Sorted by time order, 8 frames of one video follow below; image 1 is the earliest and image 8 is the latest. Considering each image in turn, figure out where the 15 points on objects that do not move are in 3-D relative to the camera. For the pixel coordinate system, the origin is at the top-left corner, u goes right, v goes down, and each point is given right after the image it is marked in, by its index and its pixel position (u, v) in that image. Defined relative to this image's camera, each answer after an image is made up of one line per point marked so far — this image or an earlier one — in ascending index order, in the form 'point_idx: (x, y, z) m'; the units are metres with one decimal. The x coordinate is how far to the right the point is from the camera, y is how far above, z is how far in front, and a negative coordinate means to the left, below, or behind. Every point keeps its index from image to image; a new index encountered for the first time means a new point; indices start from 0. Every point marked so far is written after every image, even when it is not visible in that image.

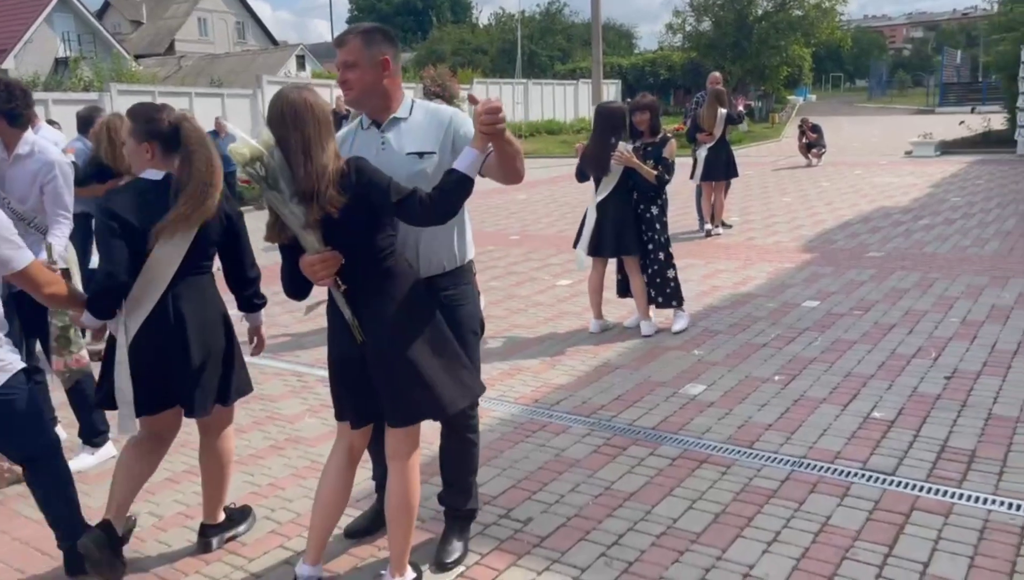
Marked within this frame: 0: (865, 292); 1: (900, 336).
0: (+3.4, 0.0, +8.0) m
1: (+3.1, -0.4, +6.6) m
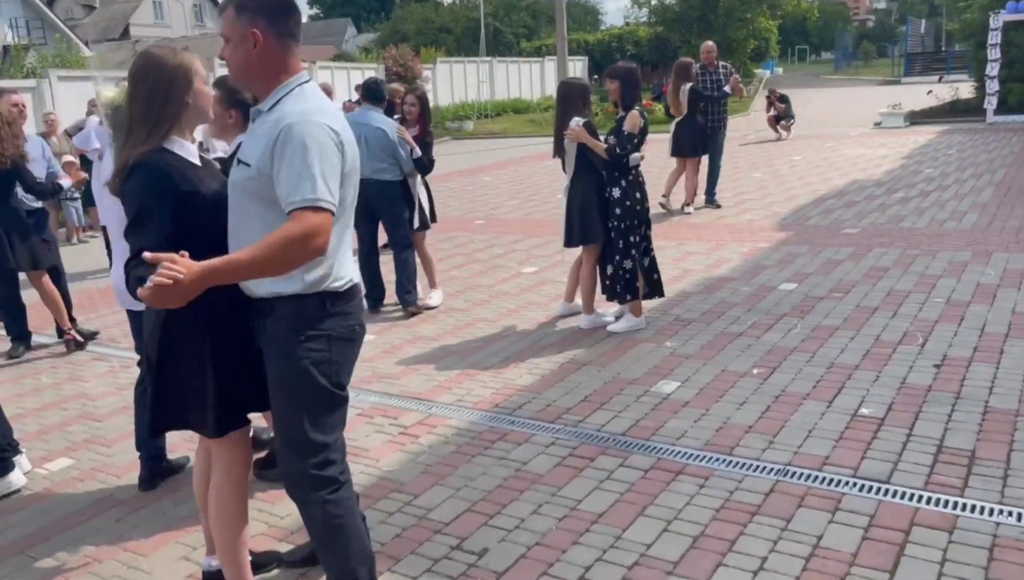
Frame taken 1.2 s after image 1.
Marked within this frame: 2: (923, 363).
0: (+3.1, +0.2, +7.7) m
1: (+2.8, -0.2, +6.2) m
2: (+2.6, -0.5, +5.3) m
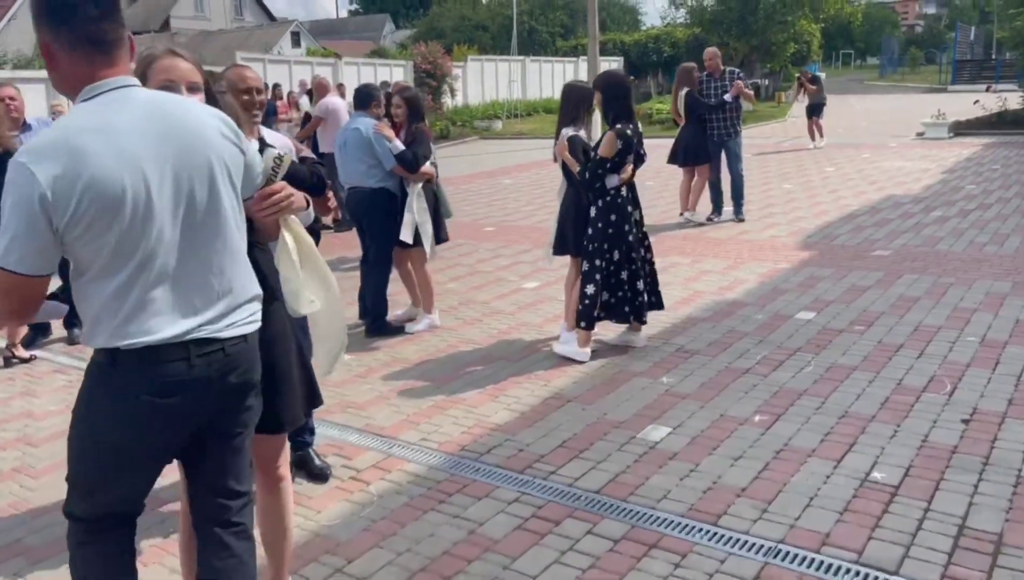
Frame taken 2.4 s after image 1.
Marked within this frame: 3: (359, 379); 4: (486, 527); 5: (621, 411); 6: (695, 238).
0: (+3.0, -0.1, +7.0) m
1: (+2.7, -0.5, +5.6) m
2: (+2.5, -0.7, +4.7) m
3: (-1.1, -0.6, +5.7) m
4: (-0.1, -1.1, +3.7) m
5: (+0.7, -0.7, +5.0) m
6: (+2.2, +0.6, +10.1) m
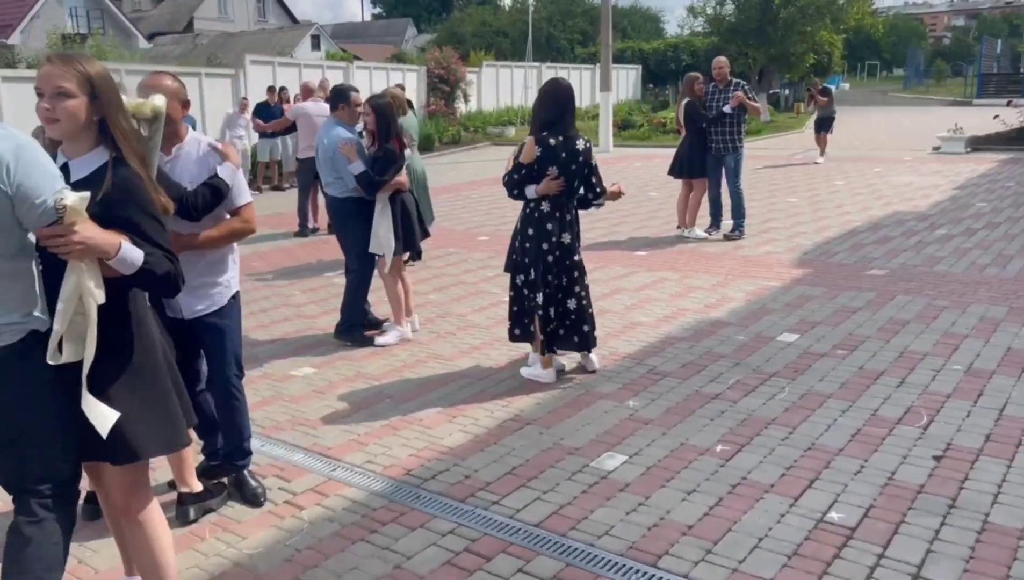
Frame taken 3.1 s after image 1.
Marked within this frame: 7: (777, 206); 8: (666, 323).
0: (+2.8, -0.3, +6.8) m
1: (+2.4, -0.6, +5.3) m
2: (+2.2, -0.9, +4.4) m
3: (-1.3, -0.7, +5.5) m
4: (-0.4, -1.2, +3.6) m
5: (+0.4, -0.9, +4.8) m
6: (+2.1, +0.4, +9.8) m
7: (+4.3, +1.4, +13.3) m
8: (+1.3, -0.3, +7.1) m
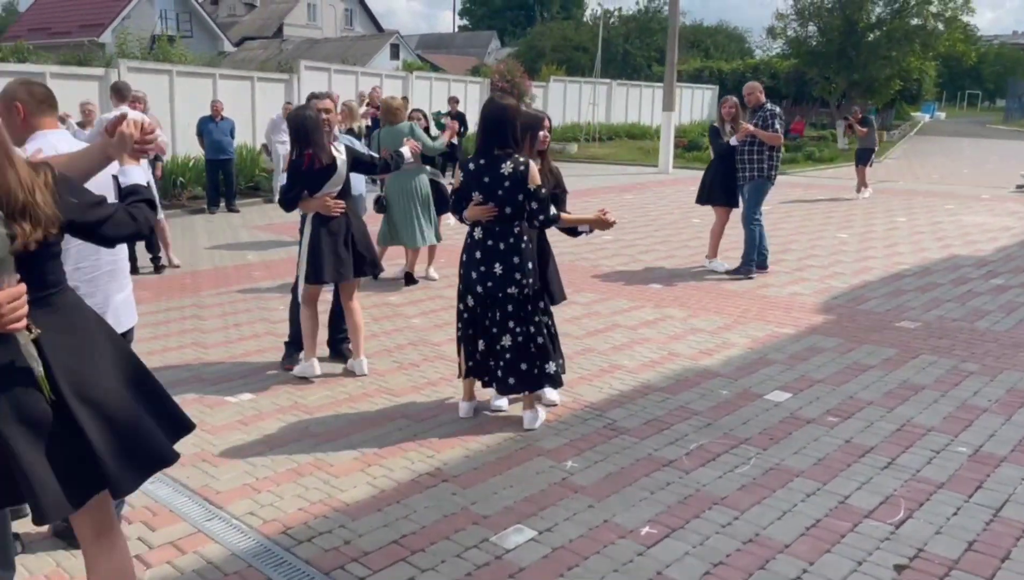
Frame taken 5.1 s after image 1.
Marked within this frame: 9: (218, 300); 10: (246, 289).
0: (+2.5, -0.7, +6.0) m
1: (+2.0, -1.0, +4.6) m
2: (+1.7, -1.2, +3.7) m
3: (-1.7, -0.9, +5.1) m
4: (-1.0, -1.3, +3.1) m
5: (-0.1, -1.1, +4.2) m
6: (+2.1, 0.0, +9.1) m
7: (+4.7, +0.7, +12.4) m
8: (+1.1, -0.6, +6.4) m
9: (-3.1, -0.1, +8.6) m
10: (-3.0, 0.0, +9.1) m
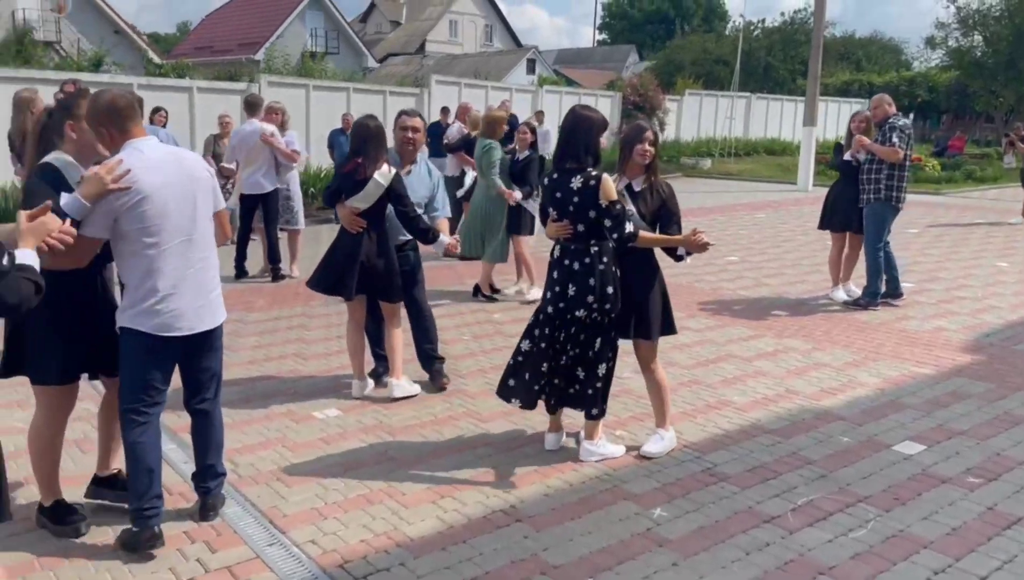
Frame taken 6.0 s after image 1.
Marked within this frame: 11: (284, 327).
0: (+3.2, -1.0, +5.2) m
1: (+2.4, -1.2, +3.9) m
2: (+1.9, -1.4, +3.1) m
3: (-1.2, -1.0, +5.0) m
4: (-0.9, -1.4, +2.9) m
5: (+0.3, -1.2, +3.9) m
6: (+3.3, -0.3, +8.4) m
7: (+6.3, +0.3, +11.2) m
8: (+1.8, -0.8, +5.9) m
9: (-1.9, -0.2, +8.6) m
10: (-1.7, -0.1, +9.2) m
11: (-2.2, -0.4, +7.9) m
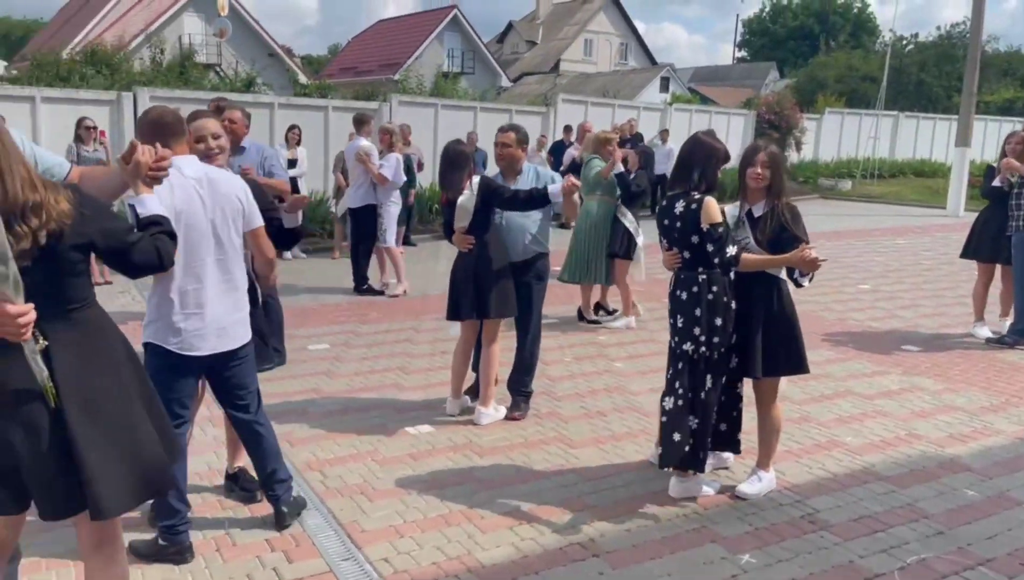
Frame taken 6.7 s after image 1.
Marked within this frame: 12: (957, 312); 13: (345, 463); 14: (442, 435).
0: (+3.7, -1.2, +4.6) m
1: (+2.7, -1.4, +3.4) m
2: (+2.1, -1.6, +2.6) m
3: (-0.7, -1.1, +5.0) m
4: (-0.7, -1.5, +2.9) m
5: (+0.6, -1.3, +3.7) m
6: (+4.3, -0.6, +7.7) m
7: (+7.8, -0.2, +10.0) m
8: (+2.4, -1.1, +5.4) m
9: (-0.8, -0.4, +8.7) m
10: (-0.5, -0.3, +9.3) m
11: (-1.2, -0.5, +8.1) m
12: (+5.4, -0.3, +10.0) m
13: (-1.0, -1.1, +5.0) m
14: (-0.5, -1.0, +5.5) m
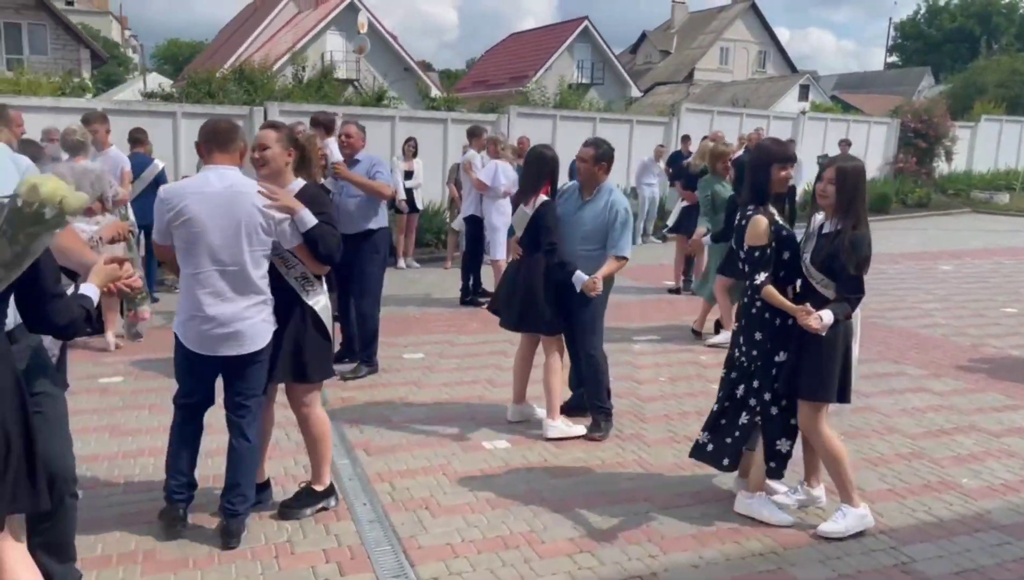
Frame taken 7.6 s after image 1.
0: (+4.0, -1.4, +3.8) m
1: (+2.8, -1.5, +2.8) m
2: (+2.1, -1.7, +2.1) m
3: (-0.2, -1.1, +5.0) m
4: (-0.6, -1.5, +2.8) m
5: (+0.8, -1.4, +3.4) m
6: (+5.1, -0.9, +6.8) m
7: (+8.9, -0.6, +8.6) m
8: (+2.9, -1.2, +4.9) m
9: (+0.2, -0.5, +8.6) m
10: (+0.6, -0.4, +9.1) m
11: (-0.2, -0.6, +8.0) m
12: (+6.6, -0.5, +8.9) m
13: (-0.6, -1.1, +5.0) m
14: (0.0, -1.1, +5.4) m
